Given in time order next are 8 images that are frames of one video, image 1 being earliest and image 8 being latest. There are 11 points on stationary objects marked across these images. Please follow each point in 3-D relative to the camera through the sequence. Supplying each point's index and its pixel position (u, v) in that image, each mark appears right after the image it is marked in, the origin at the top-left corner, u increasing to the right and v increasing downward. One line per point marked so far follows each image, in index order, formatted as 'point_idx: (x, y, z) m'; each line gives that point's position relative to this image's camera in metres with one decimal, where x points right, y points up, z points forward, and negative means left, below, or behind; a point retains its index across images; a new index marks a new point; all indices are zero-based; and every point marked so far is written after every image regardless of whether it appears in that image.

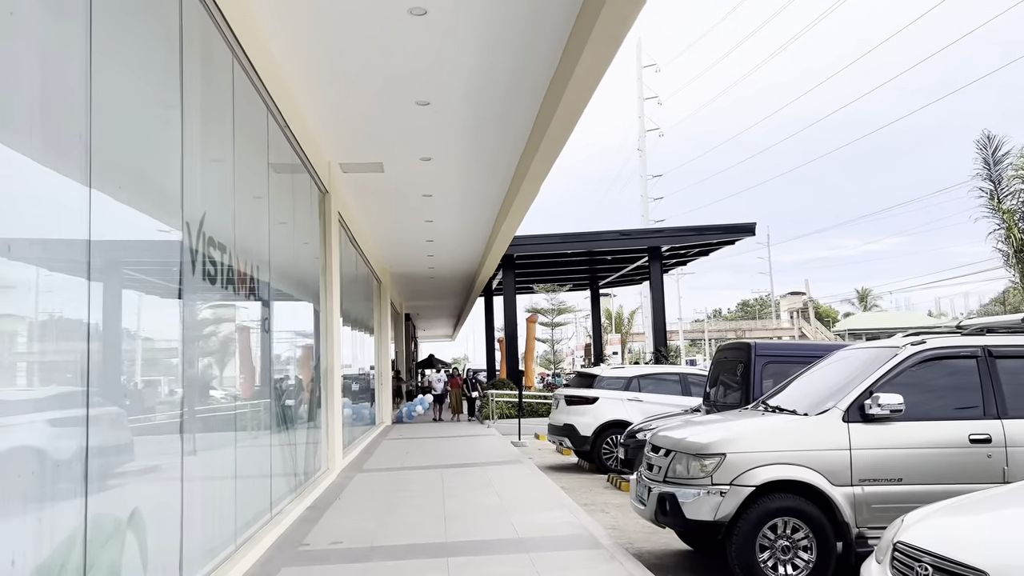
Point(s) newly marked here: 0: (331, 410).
0: (-2.3, -1.5, +10.1) m
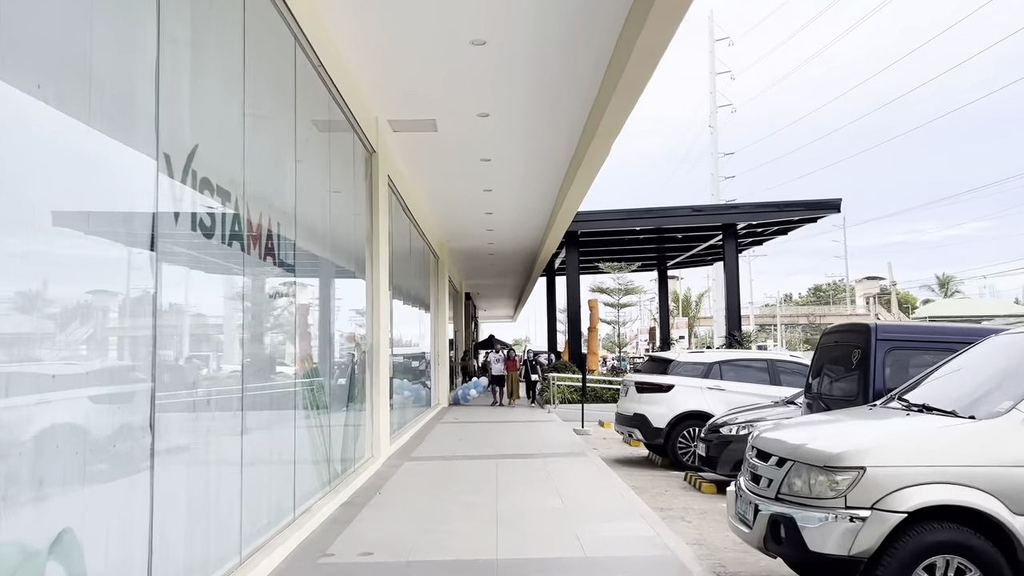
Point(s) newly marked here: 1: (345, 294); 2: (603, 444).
0: (-1.6, -1.2, +9.2) m
1: (-1.6, -0.1, +7.8) m
2: (+1.3, -2.3, +11.8) m
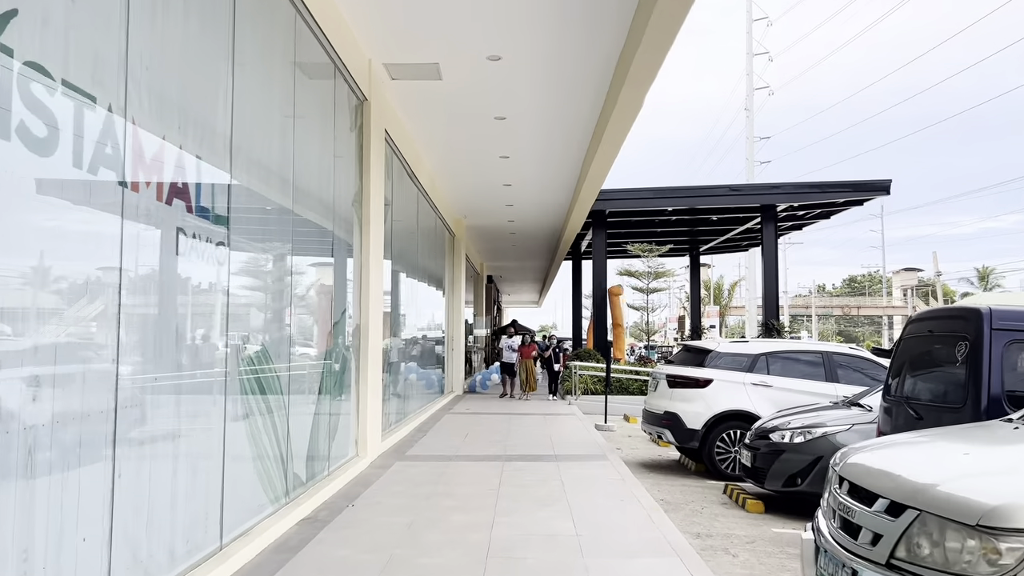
0: (-1.5, -0.9, +7.9) m
1: (-1.5, +0.2, +6.5) m
2: (+1.5, -2.0, +10.5) m
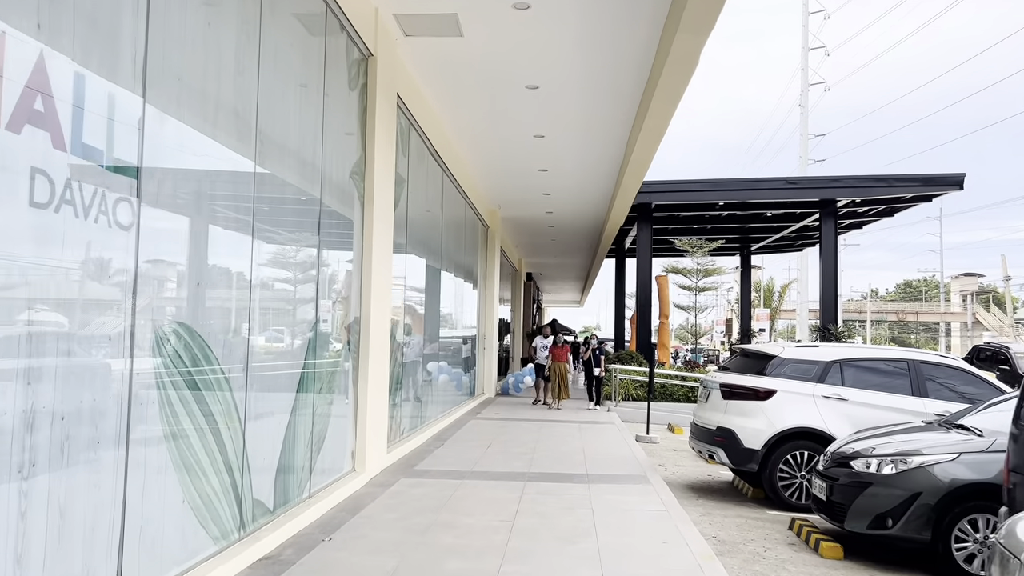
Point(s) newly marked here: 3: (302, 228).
0: (-1.3, -0.8, +6.8) m
1: (-1.4, +0.3, +5.4) m
2: (+1.8, -1.9, +9.2) m
3: (-1.4, +0.4, +5.4) m
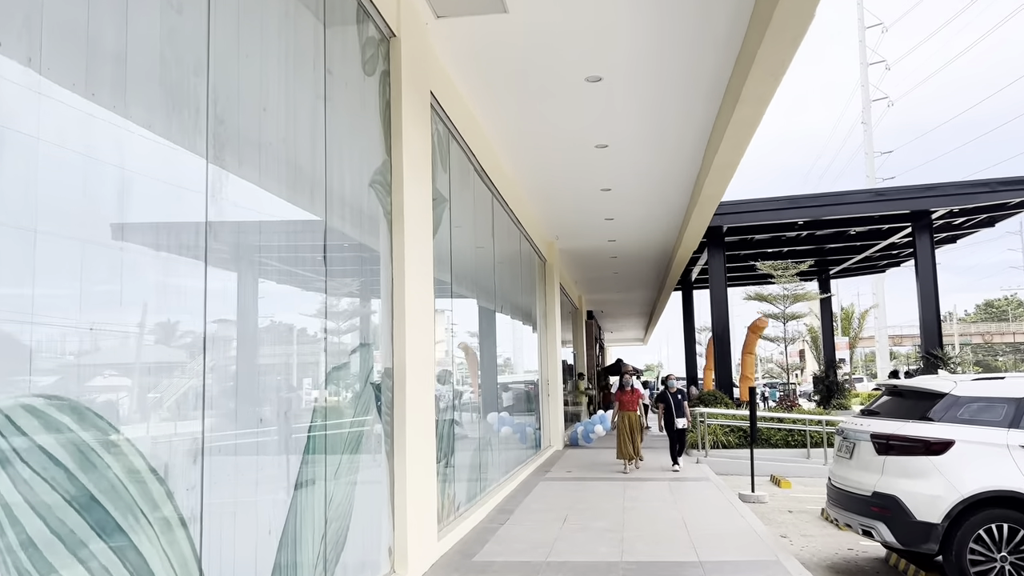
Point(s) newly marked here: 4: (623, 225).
0: (-0.7, -1.1, +5.3) m
1: (-1.0, 0.0, +3.9) m
2: (+2.6, -2.2, +7.4) m
3: (-1.0, +0.2, +3.9) m
4: (+1.9, +1.1, +13.9) m
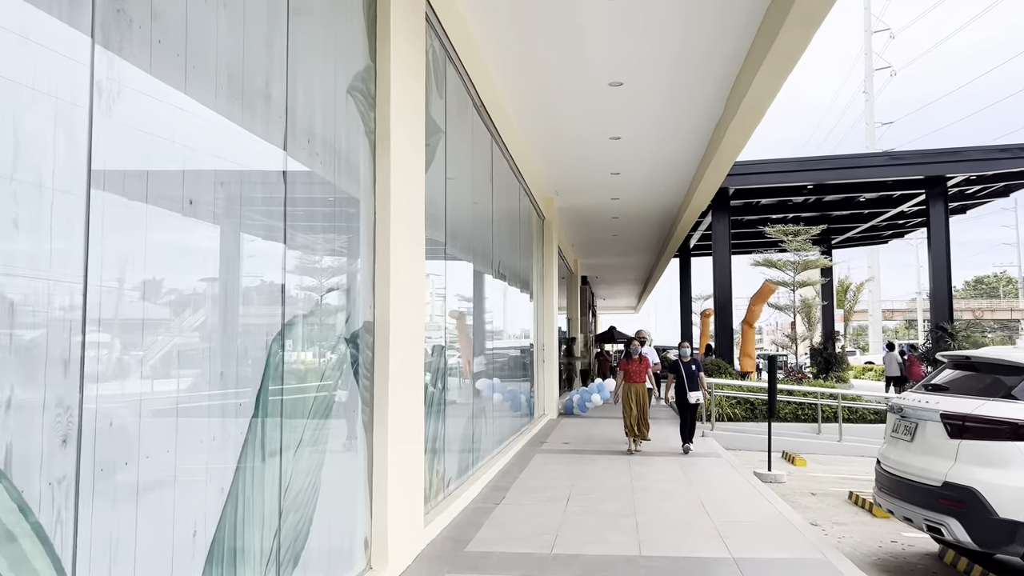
0: (-0.7, -0.8, +4.4) m
1: (-1.0, +0.3, +3.0) m
2: (+2.5, -1.8, +6.6) m
3: (-1.0, +0.4, +3.0) m
4: (+1.8, +1.7, +13.0) m
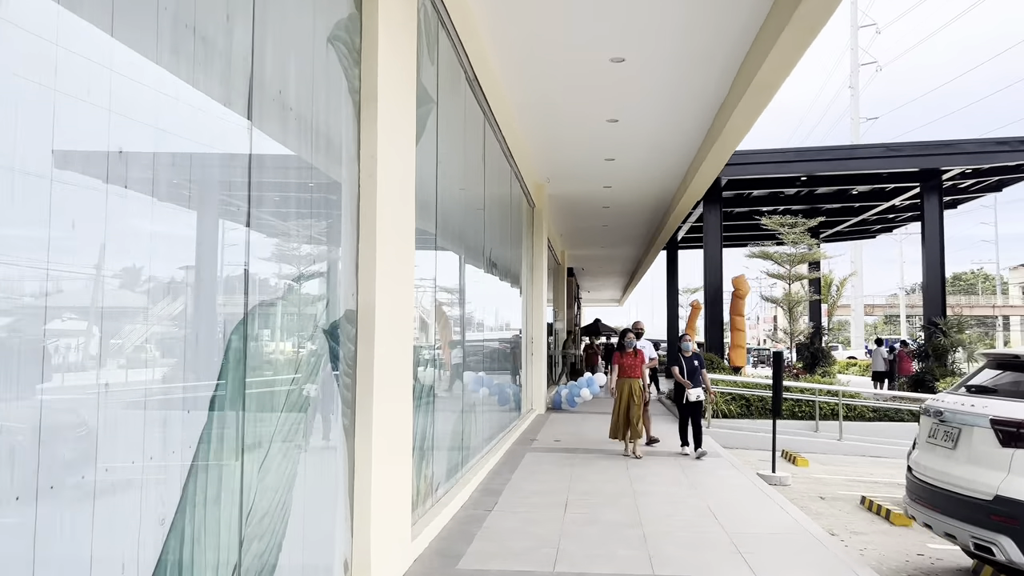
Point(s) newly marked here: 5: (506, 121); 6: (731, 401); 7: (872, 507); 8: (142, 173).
0: (-0.7, -0.7, +3.9) m
1: (-0.9, +0.4, +2.4) m
2: (+2.5, -1.8, +6.2) m
3: (-0.9, +0.5, +2.4) m
4: (+1.7, +1.8, +12.5) m
5: (-0.1, +1.9, +9.6) m
6: (+3.1, -1.6, +11.8) m
7: (+3.0, -1.8, +6.7) m
8: (-0.9, +0.3, +2.2) m
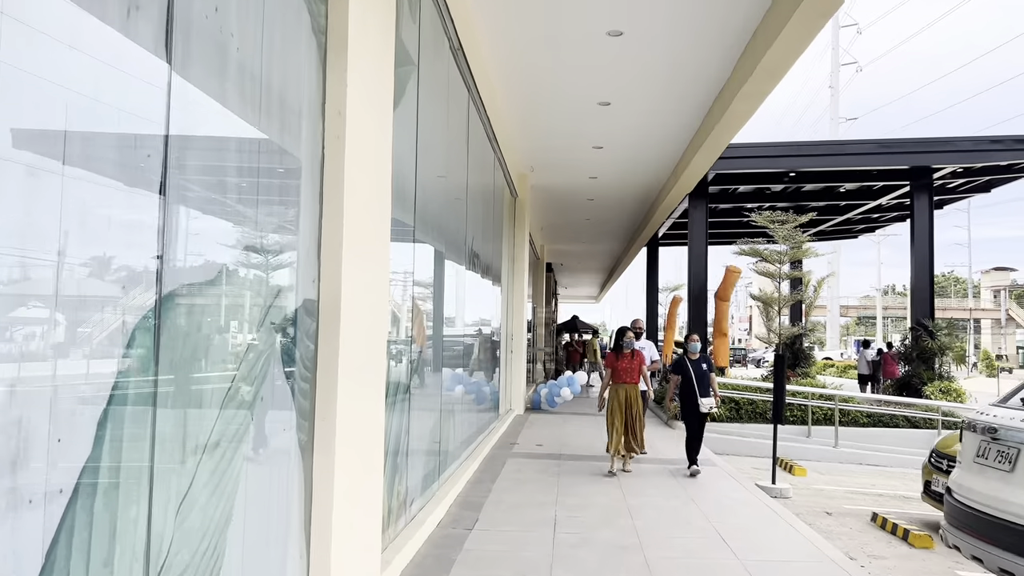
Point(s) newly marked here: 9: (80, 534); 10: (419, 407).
0: (-0.7, -0.6, +3.2) m
1: (-0.9, +0.4, +1.8) m
2: (+2.3, -1.7, +5.6) m
3: (-0.9, +0.6, +1.8) m
4: (+1.4, +1.9, +11.9) m
5: (-0.2, +2.0, +8.9) m
6: (+2.9, -1.5, +11.2) m
7: (+2.8, -1.8, +6.2) m
8: (-0.9, +0.4, +1.5) m
9: (-0.9, -0.5, +1.8) m
10: (-0.6, -0.8, +5.3) m
